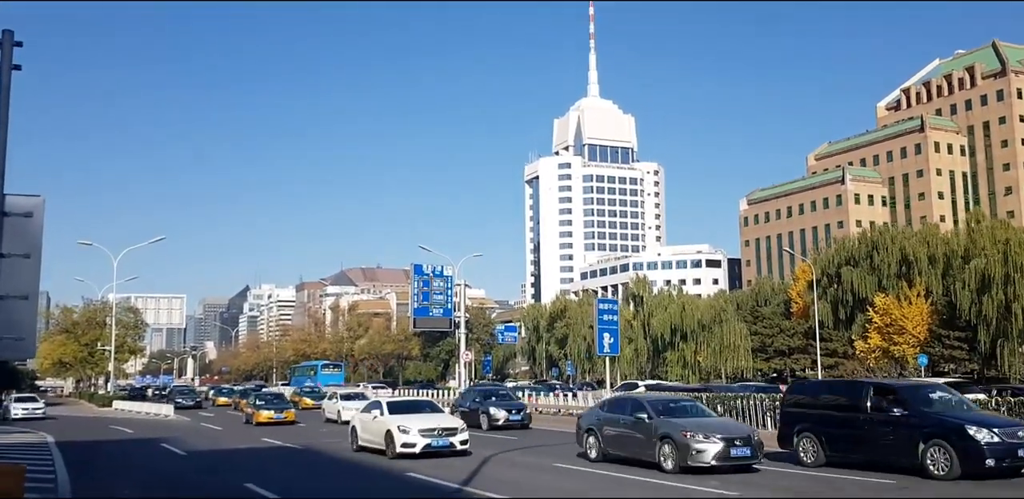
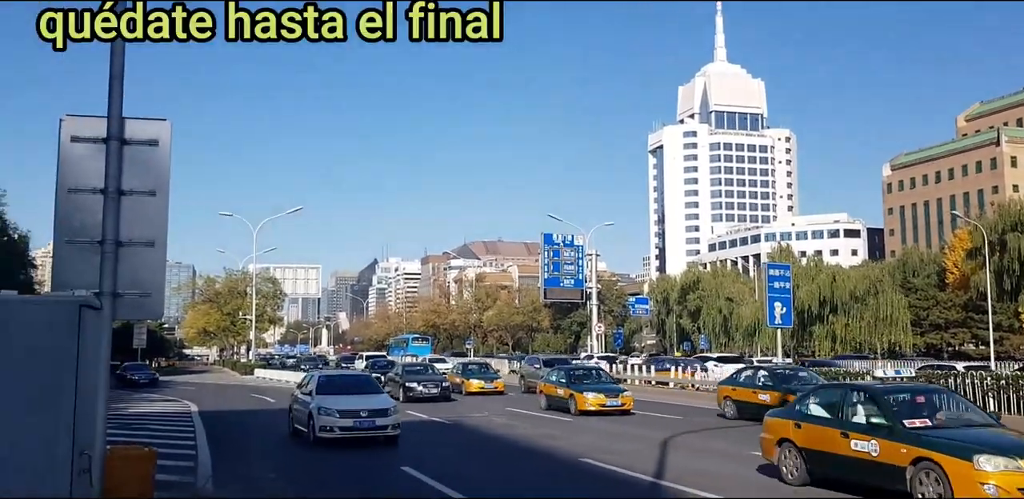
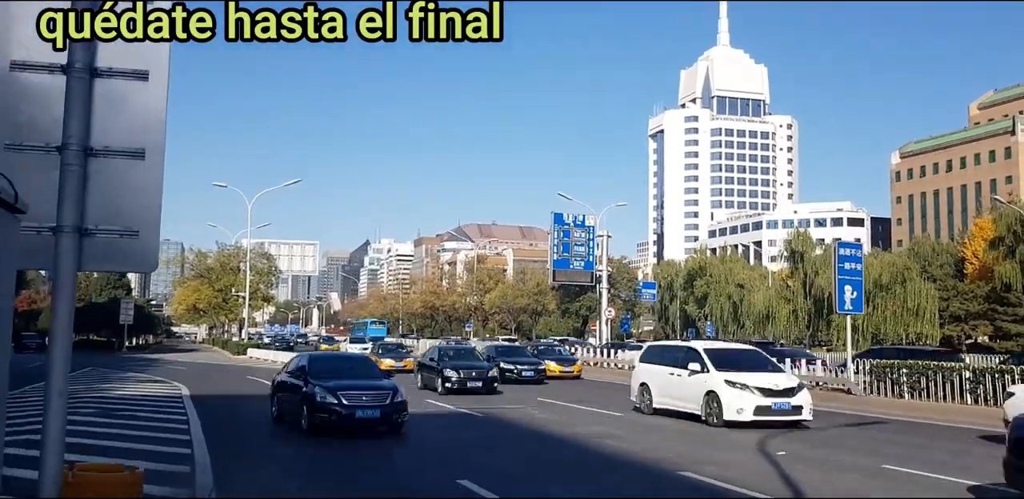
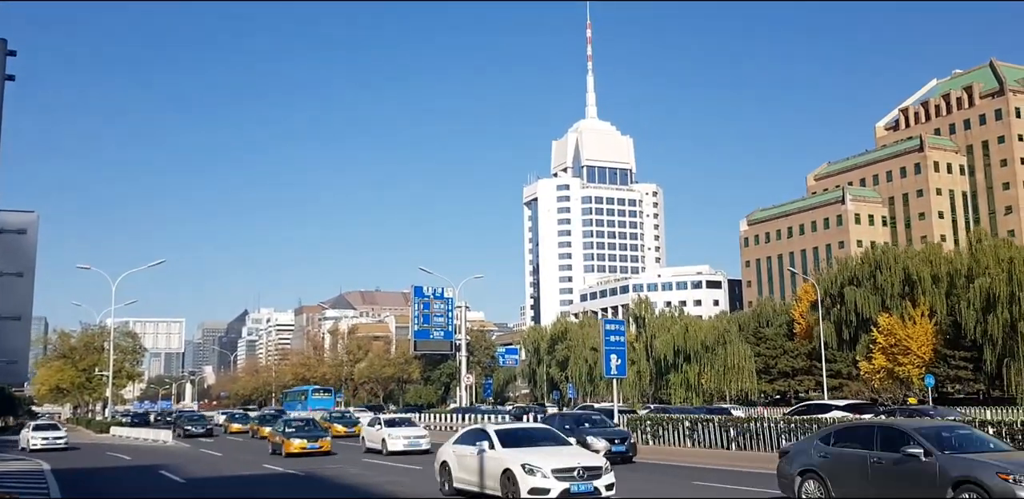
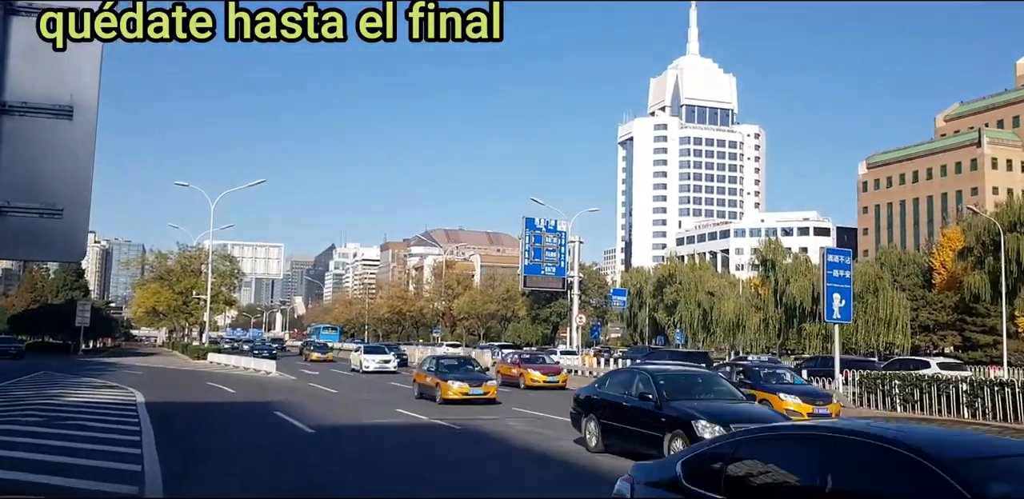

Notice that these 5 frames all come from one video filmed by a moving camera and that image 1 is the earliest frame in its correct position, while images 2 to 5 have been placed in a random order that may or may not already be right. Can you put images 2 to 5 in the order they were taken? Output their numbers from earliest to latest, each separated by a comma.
4, 2, 3, 5
